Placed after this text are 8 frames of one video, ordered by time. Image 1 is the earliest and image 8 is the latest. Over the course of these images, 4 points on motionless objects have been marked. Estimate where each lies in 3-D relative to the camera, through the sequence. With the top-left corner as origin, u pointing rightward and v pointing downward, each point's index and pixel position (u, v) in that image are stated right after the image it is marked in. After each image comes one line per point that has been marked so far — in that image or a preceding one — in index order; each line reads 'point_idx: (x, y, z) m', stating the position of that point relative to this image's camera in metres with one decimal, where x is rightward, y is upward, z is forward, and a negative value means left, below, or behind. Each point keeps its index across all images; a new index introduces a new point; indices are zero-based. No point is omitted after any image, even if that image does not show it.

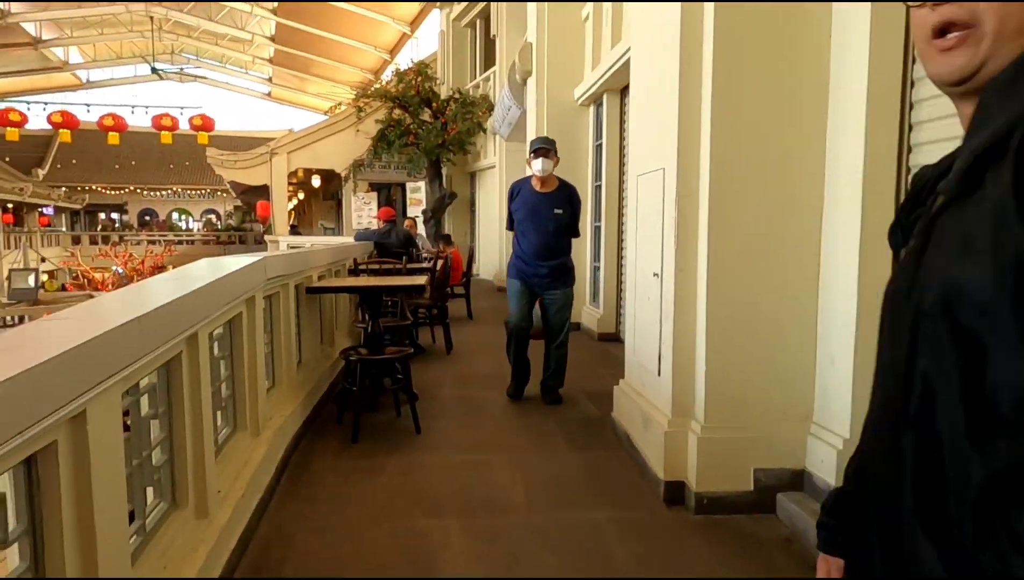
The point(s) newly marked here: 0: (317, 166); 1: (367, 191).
0: (-3.7, +2.3, +12.9) m
1: (-2.8, +1.9, +13.2) m
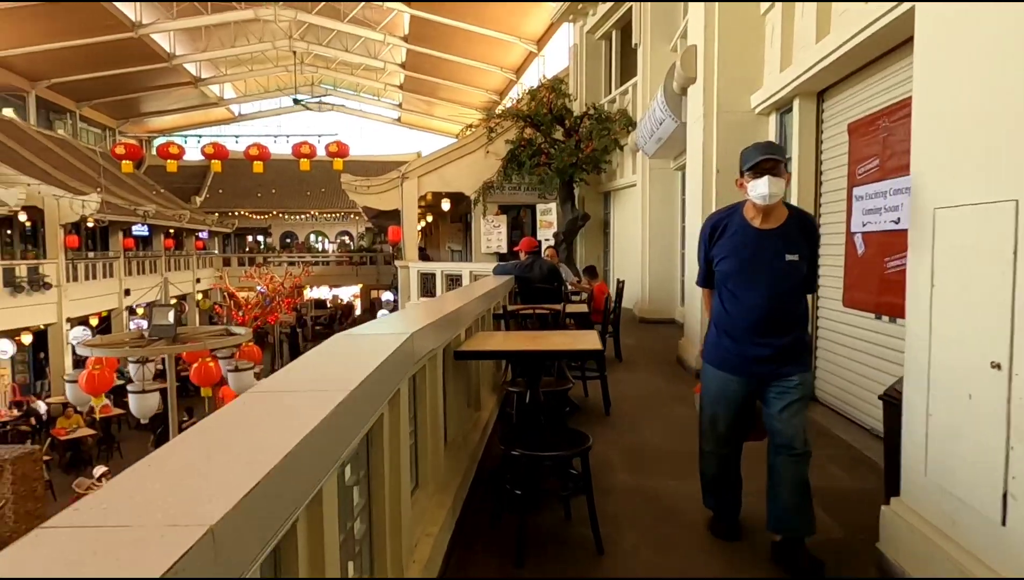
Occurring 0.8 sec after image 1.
0: (-1.2, +1.9, +12.9) m
1: (-0.3, +1.4, +13.0) m
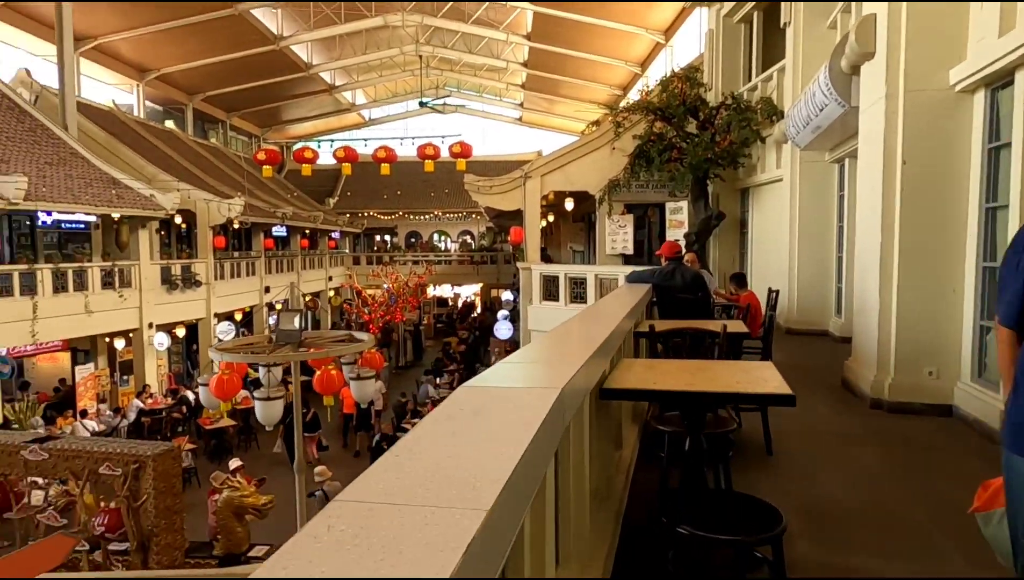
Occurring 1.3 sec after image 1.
0: (+1.1, +1.9, +12.5) m
1: (+2.0, +1.4, +12.5) m
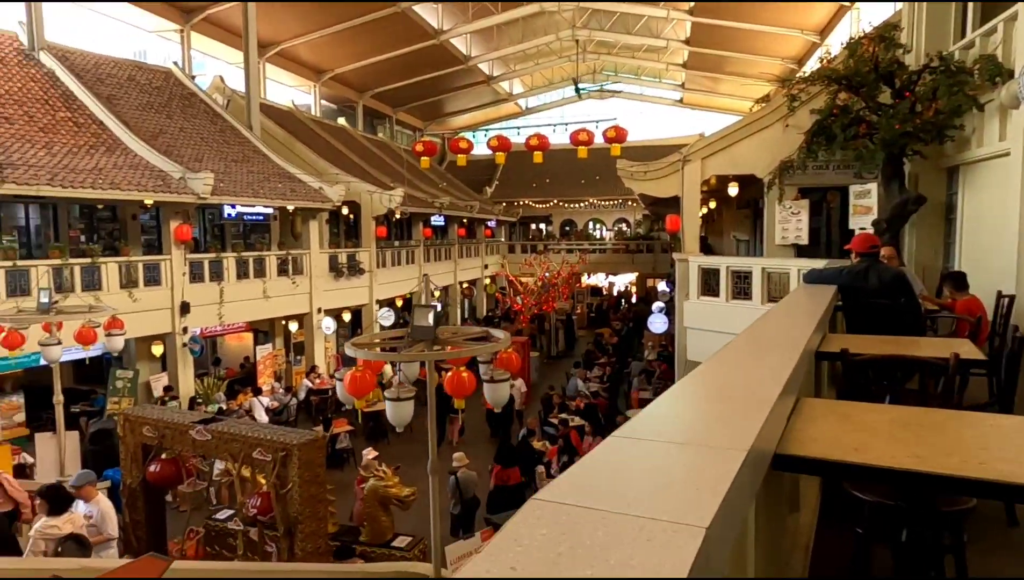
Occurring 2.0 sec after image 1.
0: (+3.7, +2.0, +11.5) m
1: (+4.6, +1.5, +11.2) m
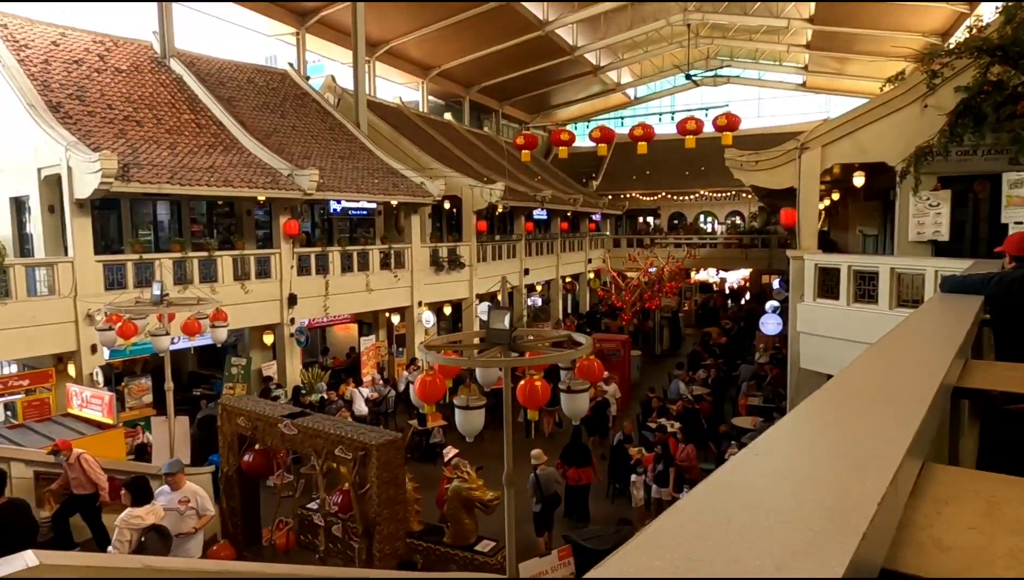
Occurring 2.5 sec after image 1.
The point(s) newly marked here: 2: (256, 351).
0: (+5.3, +2.0, +10.4) m
1: (+6.1, +1.5, +10.0) m
2: (-5.2, -1.2, +14.0) m
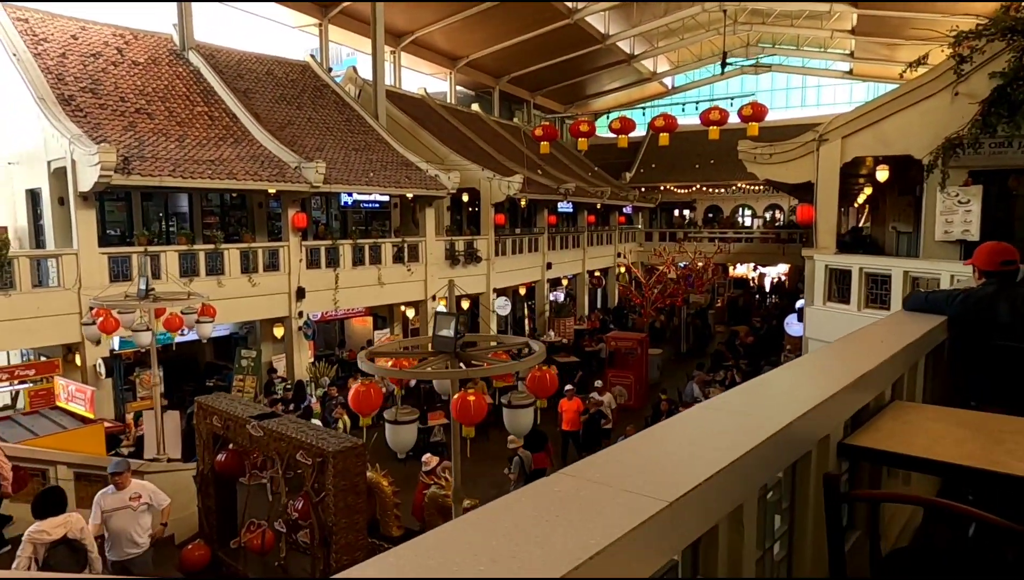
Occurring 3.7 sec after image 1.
0: (+5.2, +1.9, +9.7) m
1: (+6.1, +1.4, +9.2) m
2: (-5.0, -1.1, +14.0) m
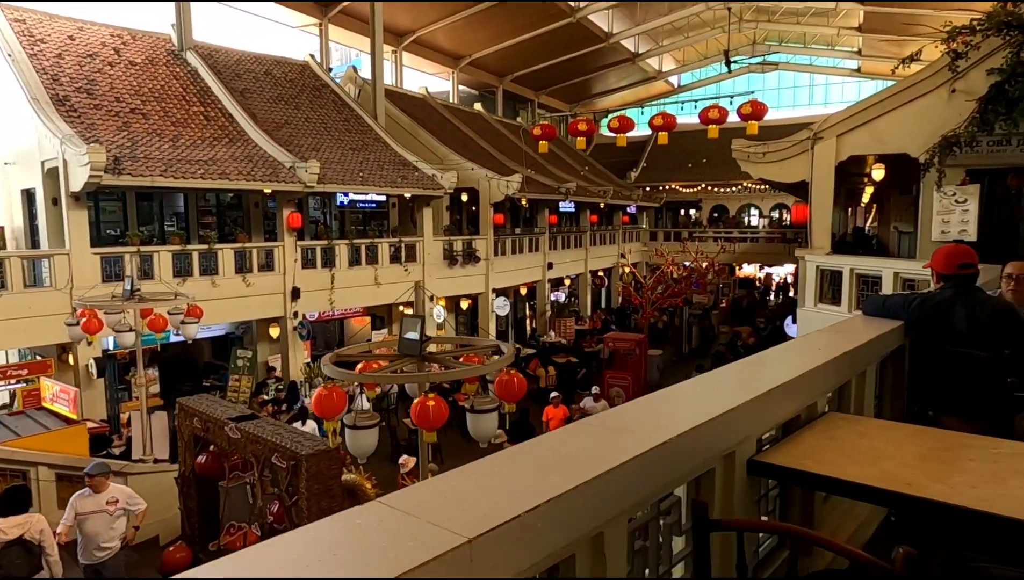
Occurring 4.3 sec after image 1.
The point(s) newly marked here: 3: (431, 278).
0: (+5.1, +1.9, +9.5) m
1: (+5.9, +1.4, +9.1) m
2: (-5.1, -1.1, +13.9) m
3: (-2.0, +0.3, +16.7) m
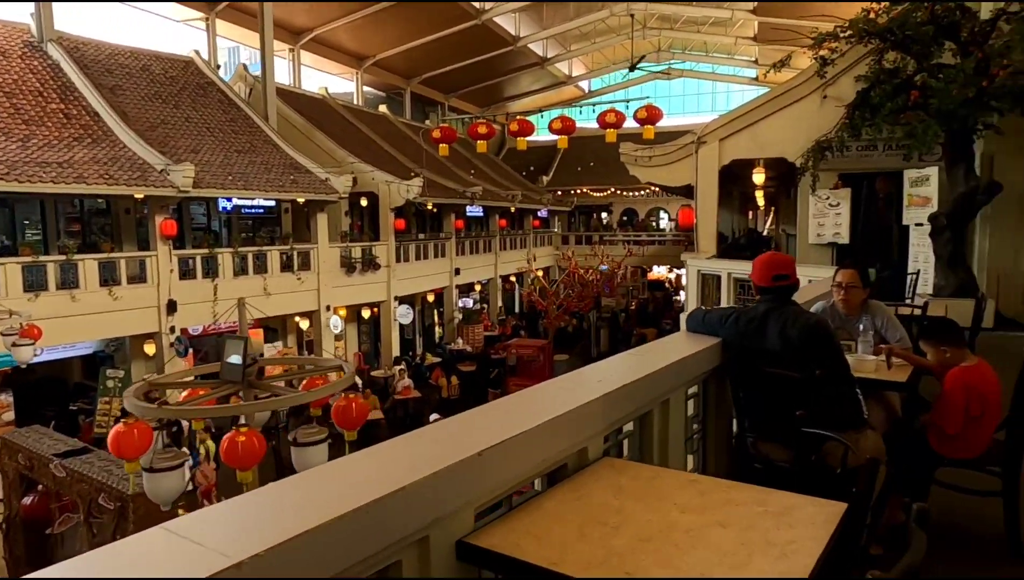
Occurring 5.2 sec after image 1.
0: (+3.5, +1.9, +9.6) m
1: (+4.3, +1.4, +9.2) m
2: (-7.1, -1.3, +12.9) m
3: (-4.3, +0.1, +15.9) m
